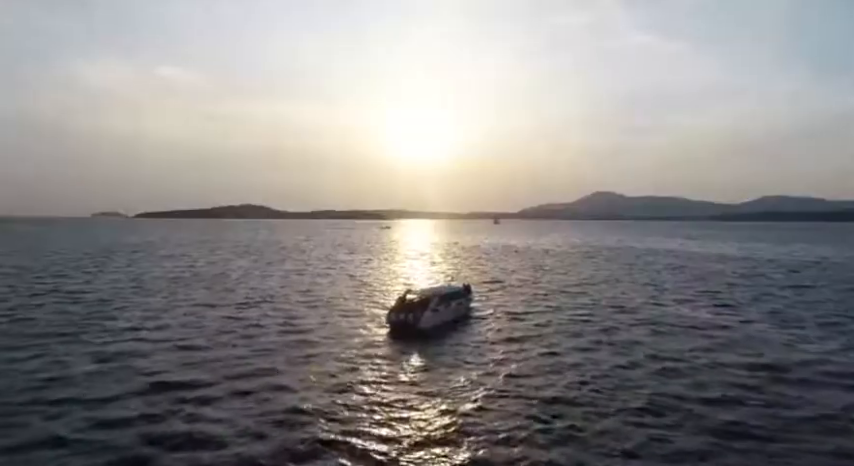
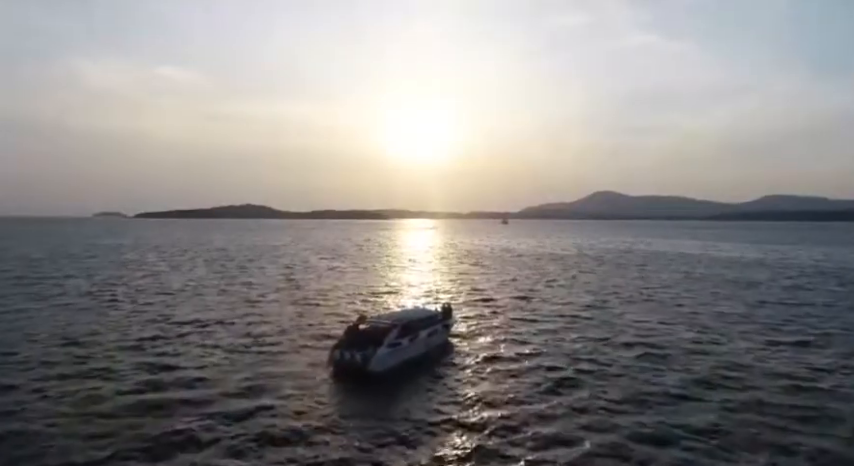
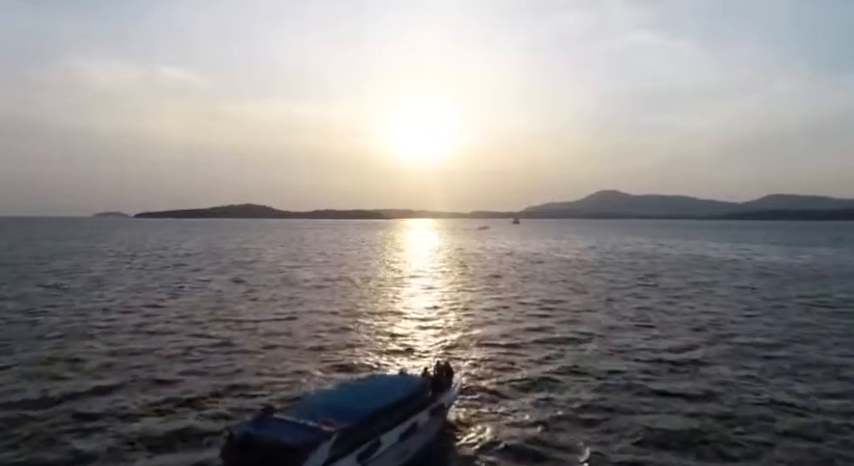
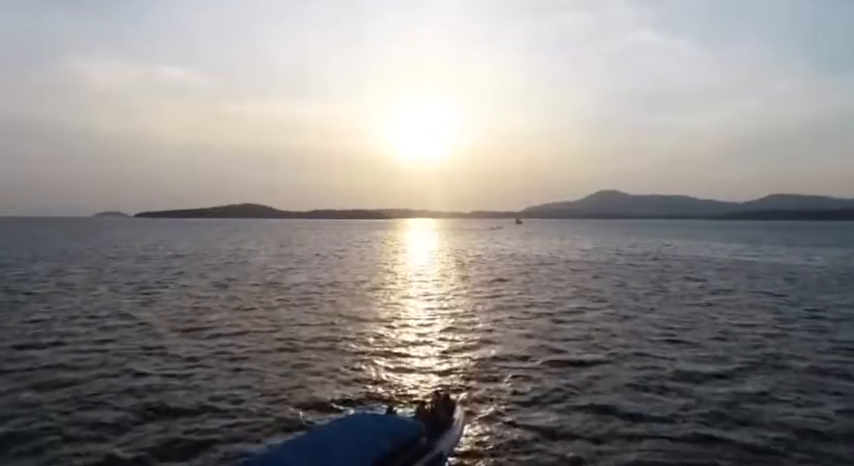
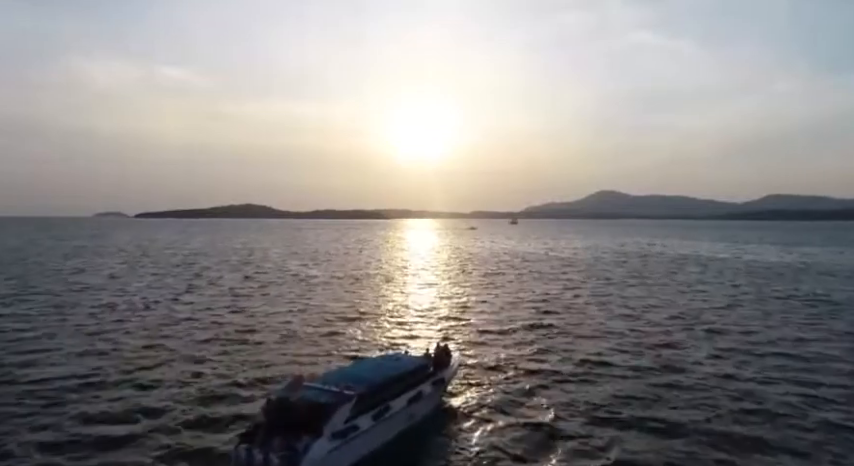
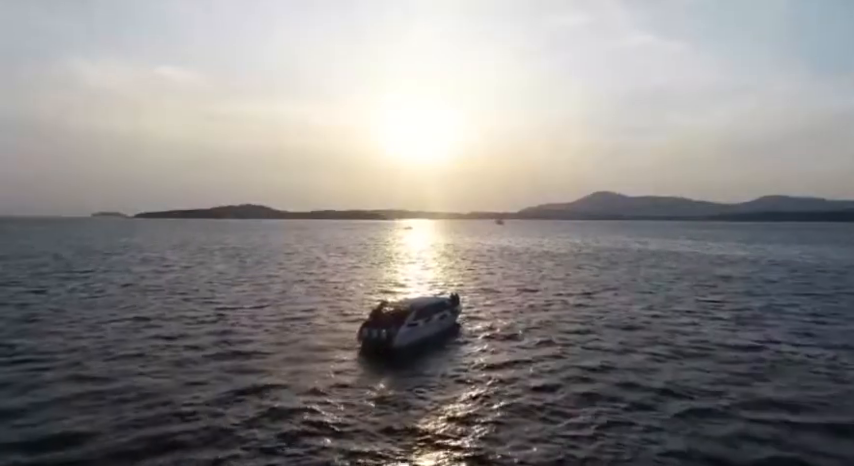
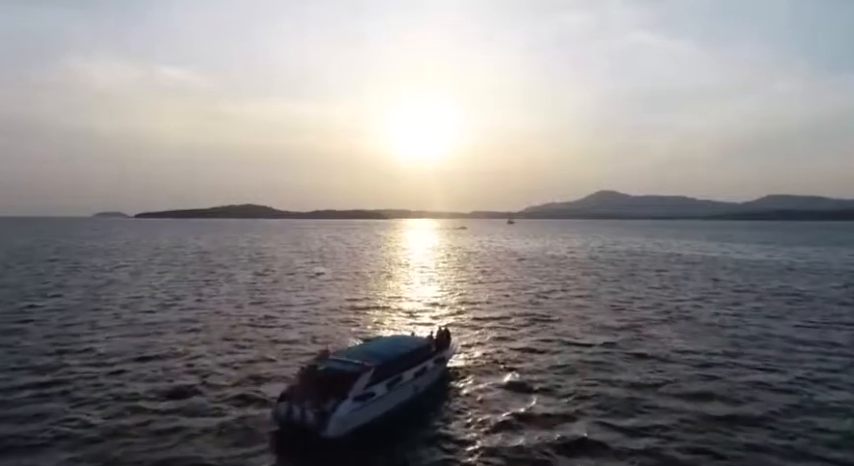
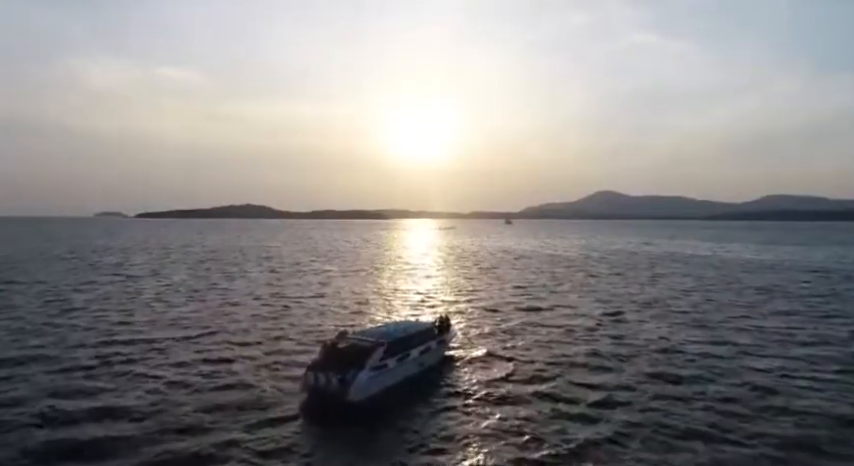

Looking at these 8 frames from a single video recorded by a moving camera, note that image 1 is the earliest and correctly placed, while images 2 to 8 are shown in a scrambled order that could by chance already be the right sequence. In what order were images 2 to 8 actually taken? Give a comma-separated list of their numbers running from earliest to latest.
6, 2, 8, 7, 5, 3, 4
